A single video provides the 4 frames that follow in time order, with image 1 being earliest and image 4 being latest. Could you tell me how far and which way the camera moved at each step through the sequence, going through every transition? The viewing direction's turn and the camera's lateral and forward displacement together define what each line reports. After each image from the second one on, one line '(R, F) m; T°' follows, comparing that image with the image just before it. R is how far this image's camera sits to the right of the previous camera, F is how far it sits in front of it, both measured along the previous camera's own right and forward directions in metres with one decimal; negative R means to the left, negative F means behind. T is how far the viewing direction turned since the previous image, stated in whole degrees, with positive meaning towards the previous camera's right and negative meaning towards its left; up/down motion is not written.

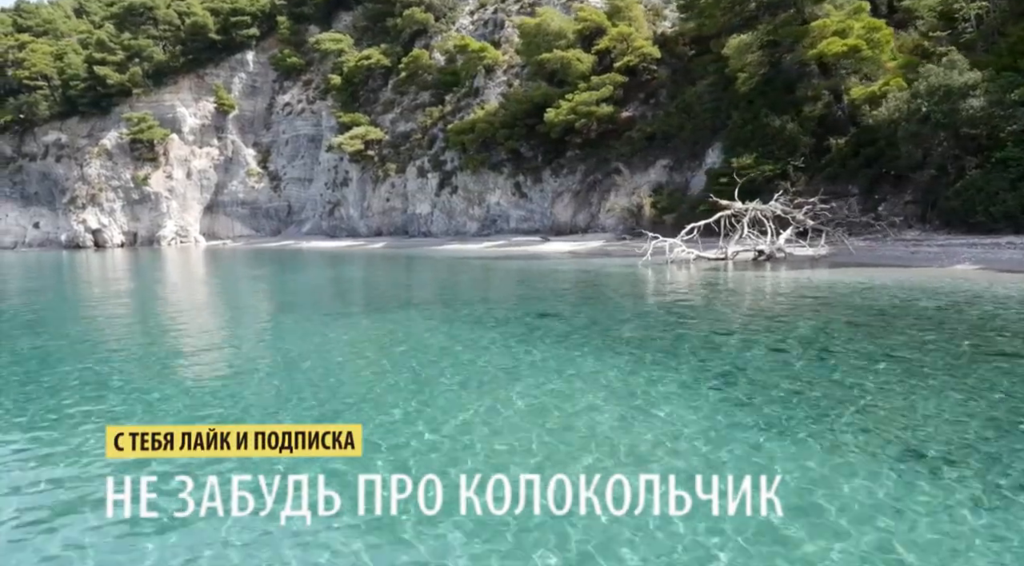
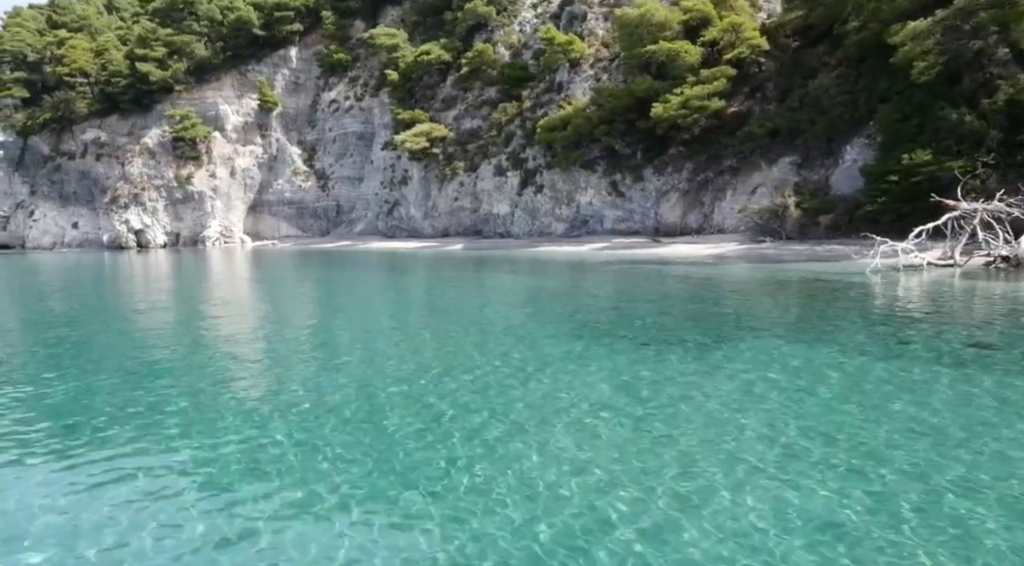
(-4.0, +1.5) m; 0°
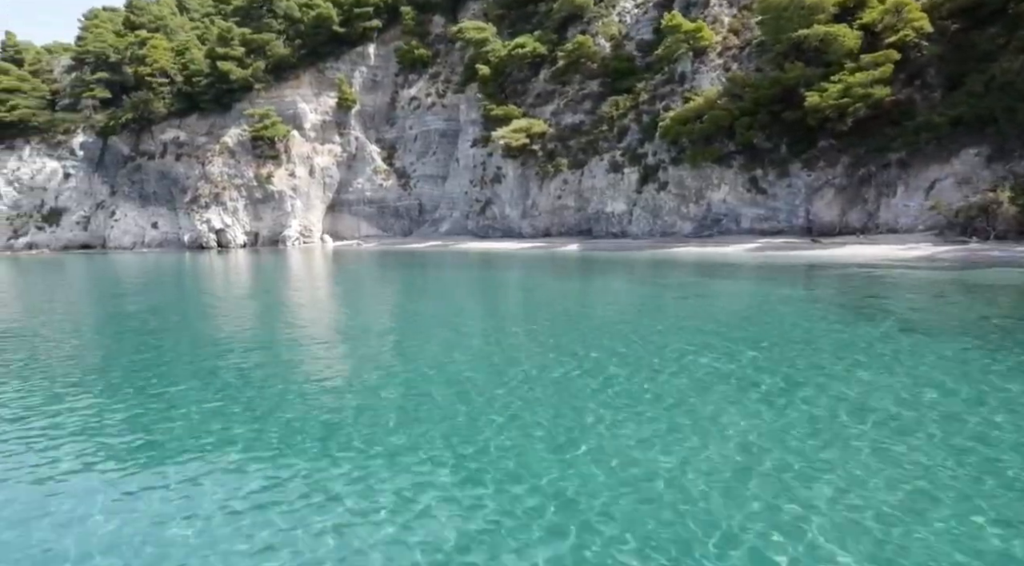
(-3.8, +1.8) m; -3°
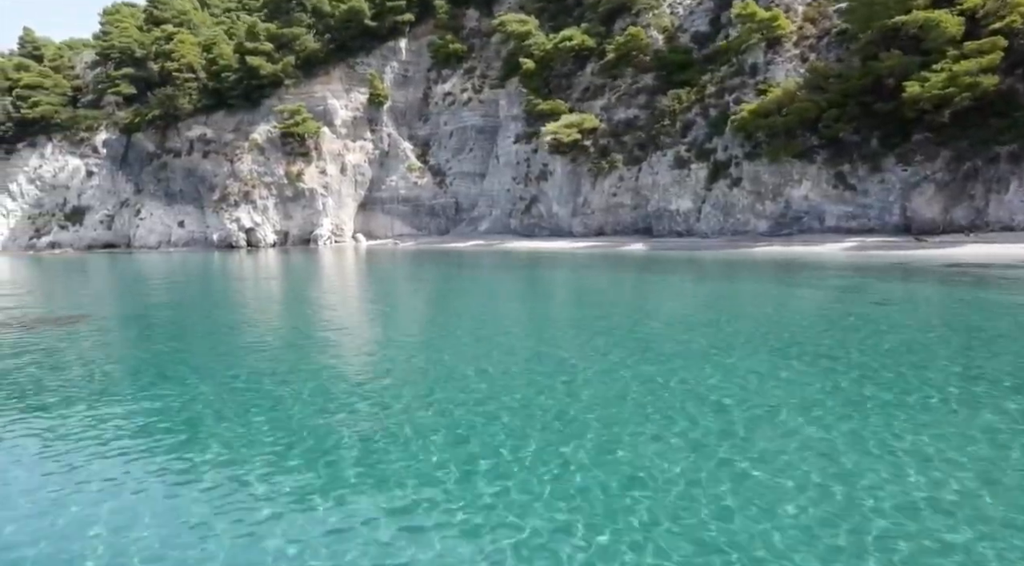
(-2.8, +1.4) m; 0°
